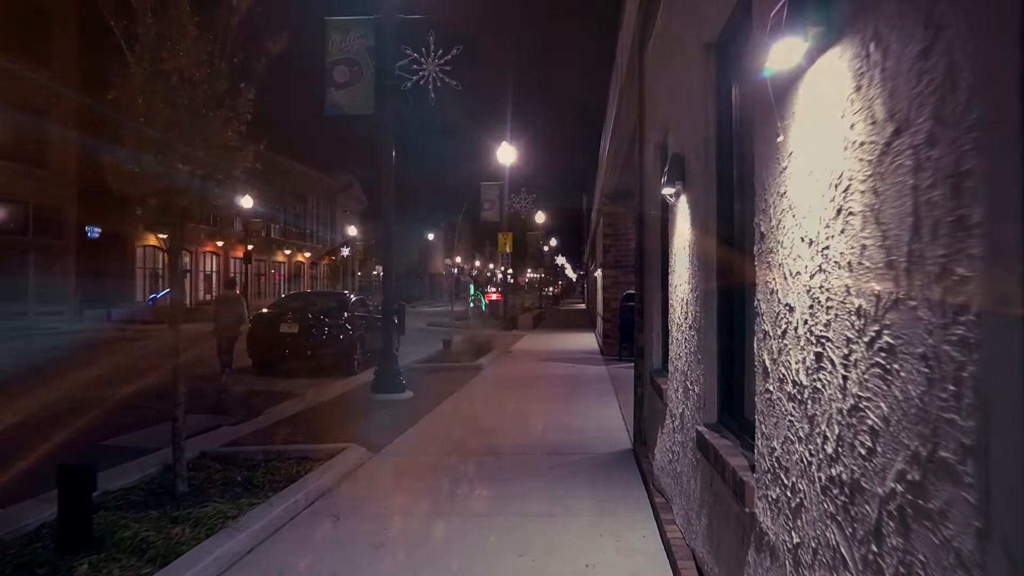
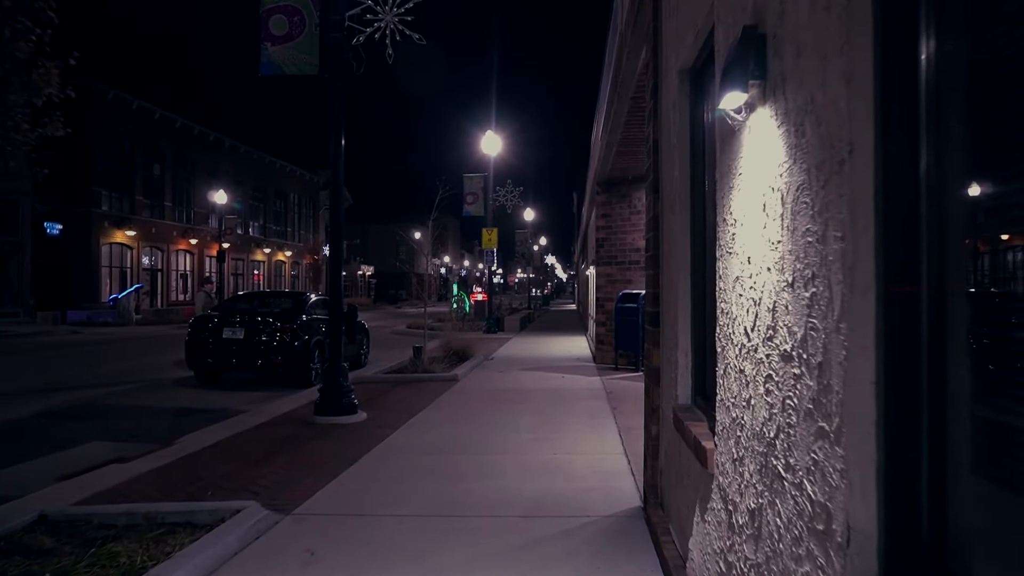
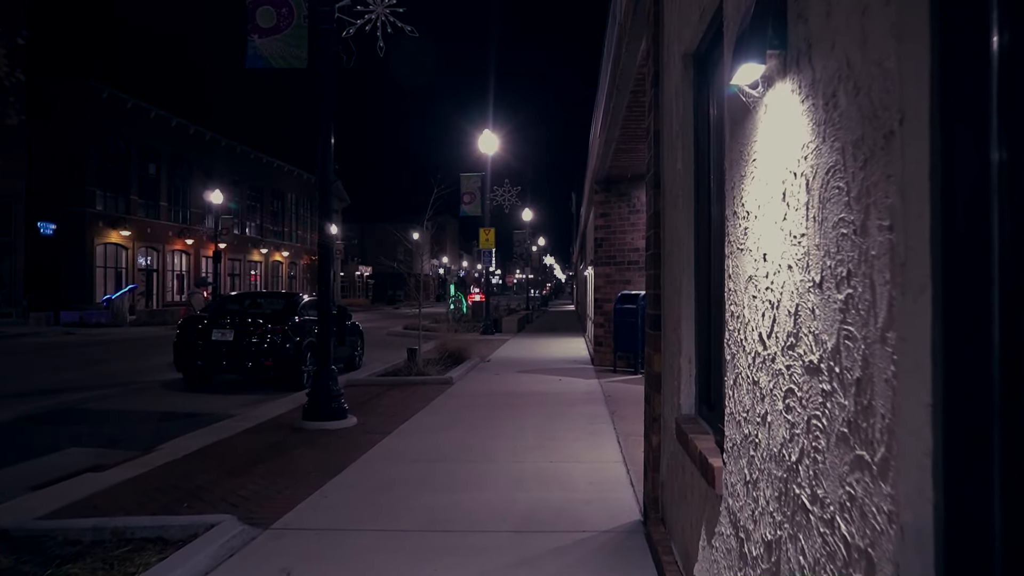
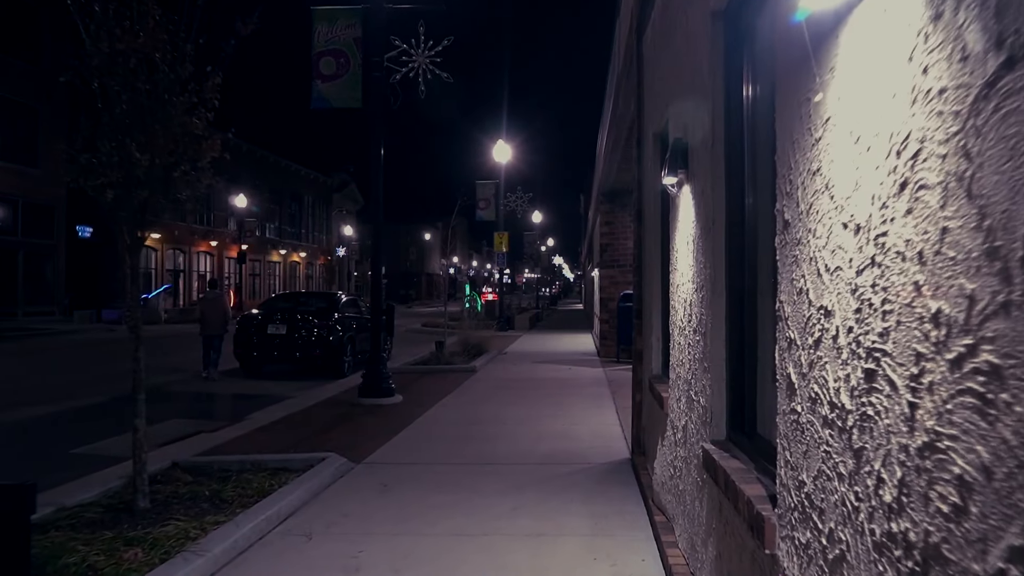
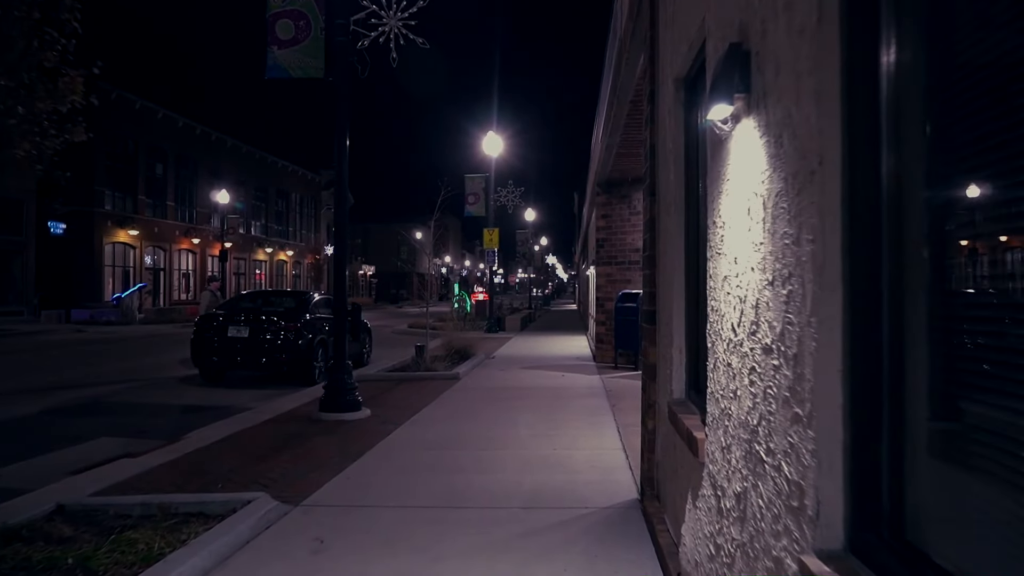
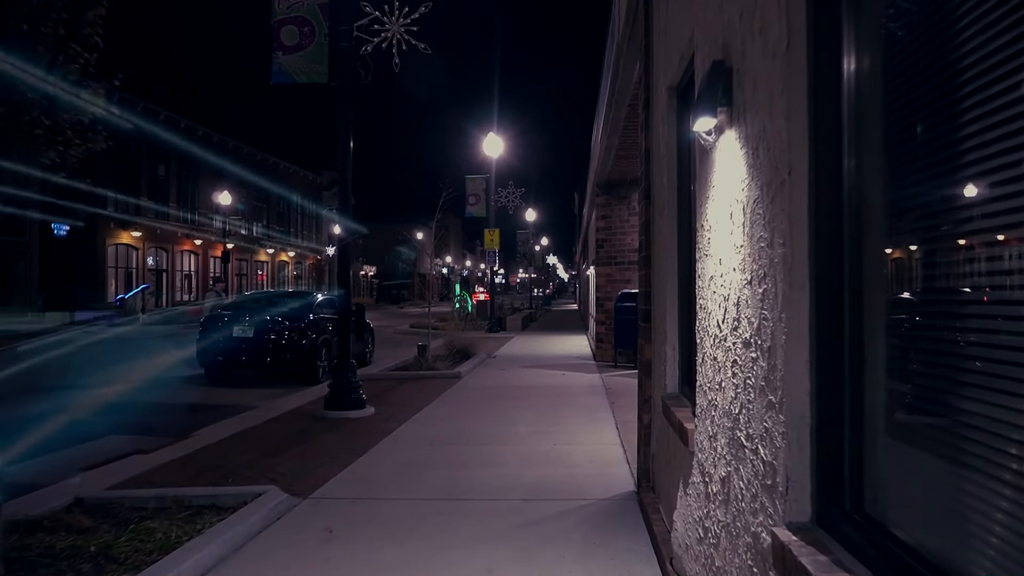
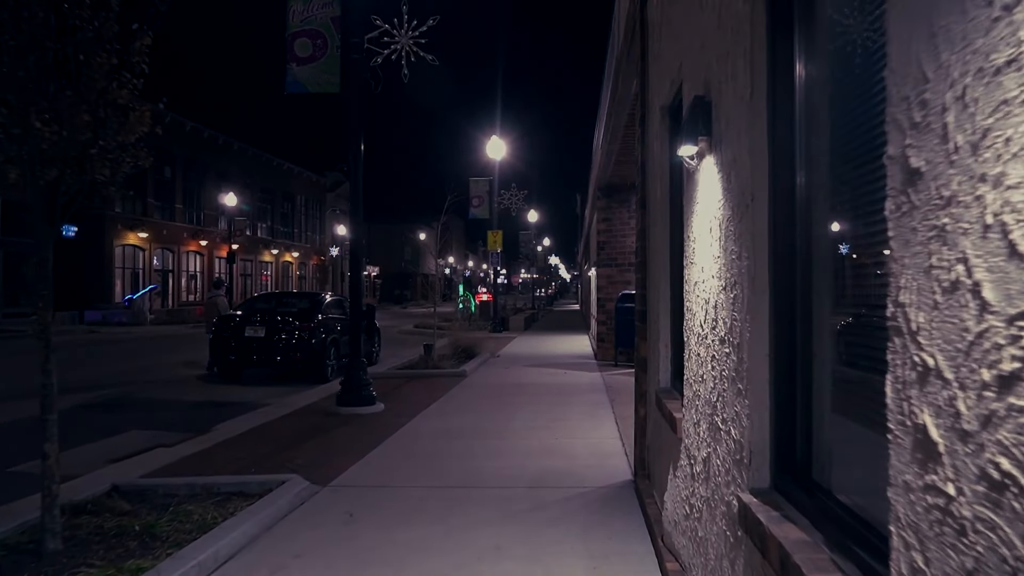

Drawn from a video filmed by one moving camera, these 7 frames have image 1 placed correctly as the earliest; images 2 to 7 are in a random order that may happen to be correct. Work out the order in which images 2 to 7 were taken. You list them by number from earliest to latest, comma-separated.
4, 7, 6, 5, 2, 3
